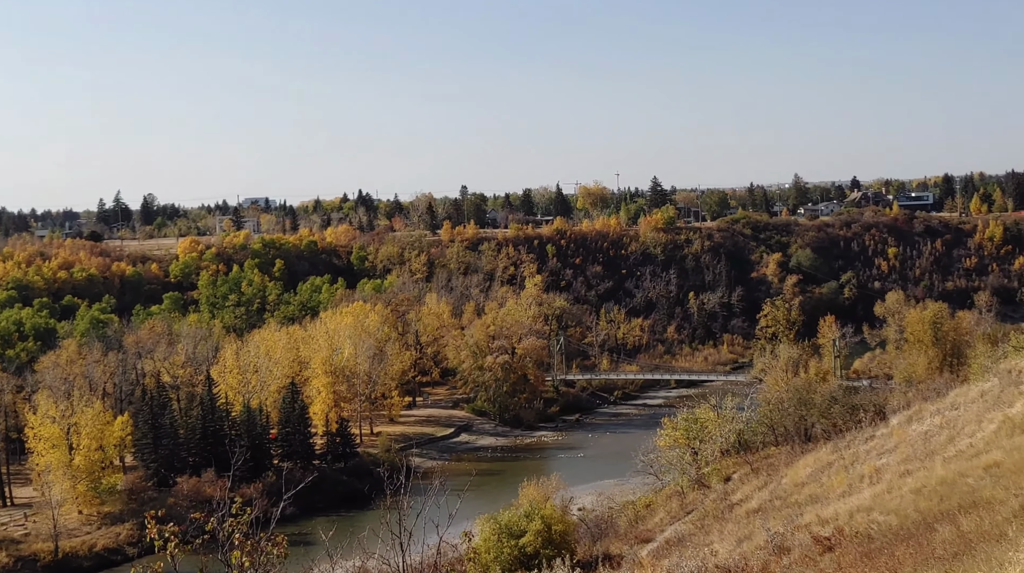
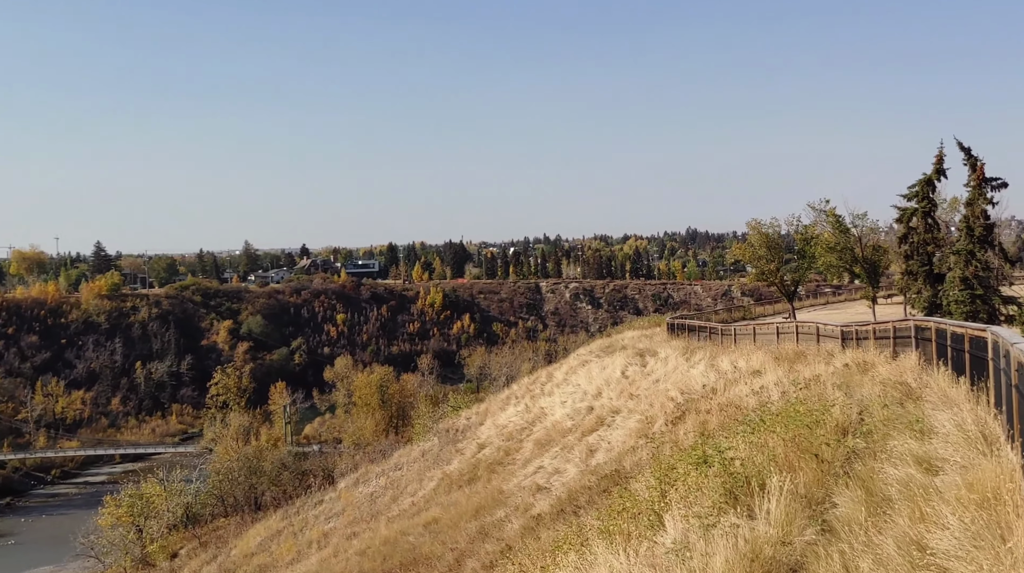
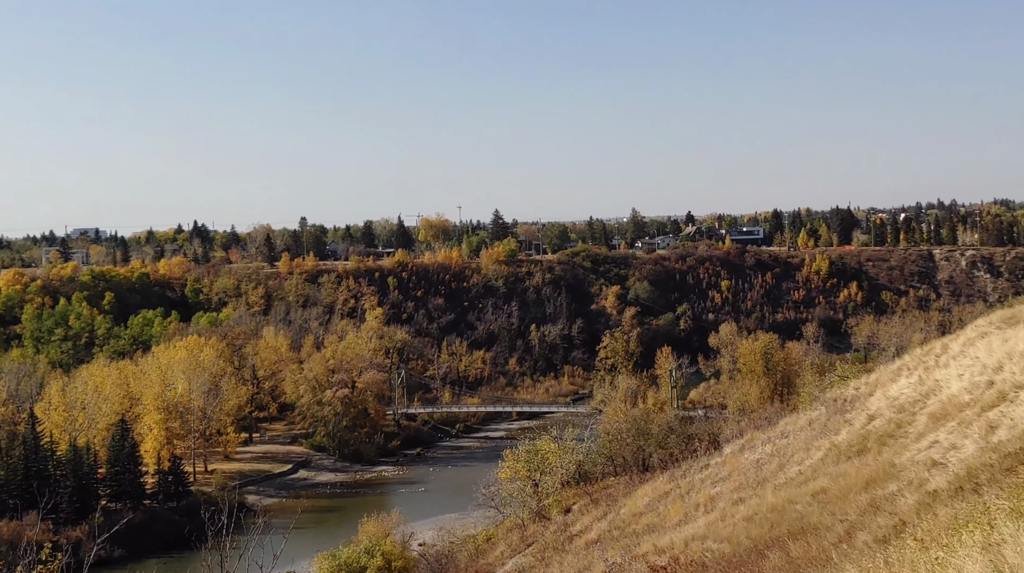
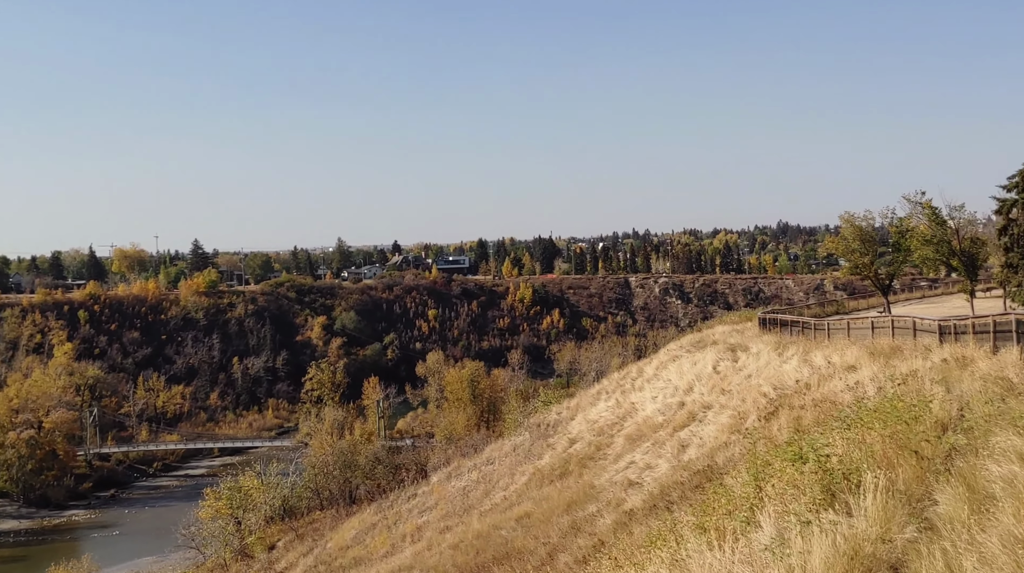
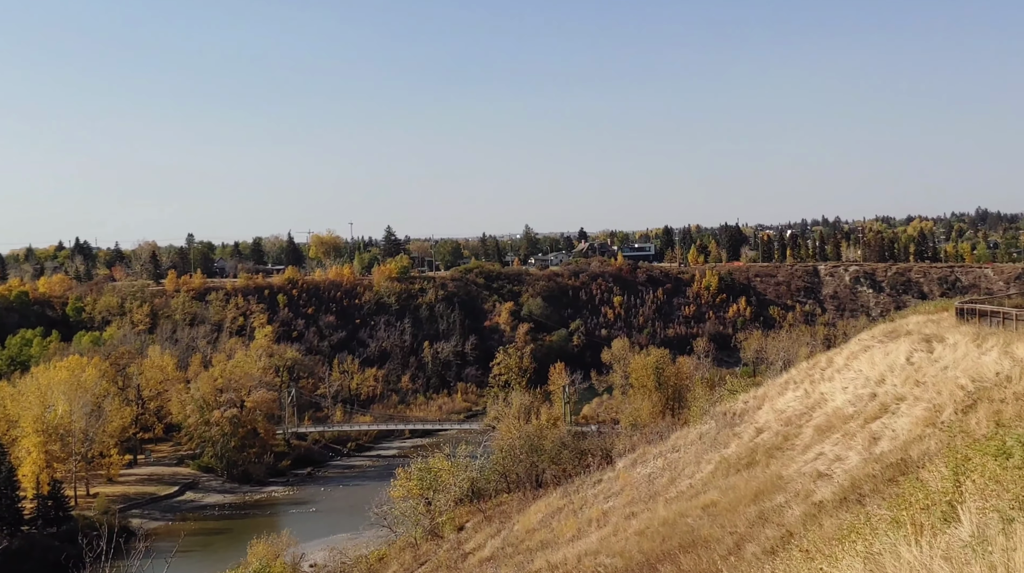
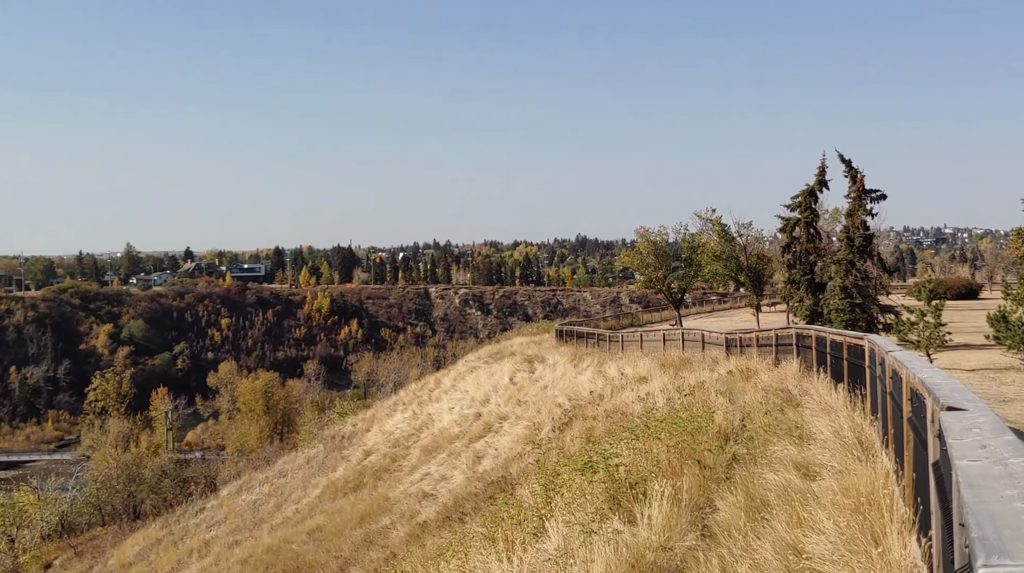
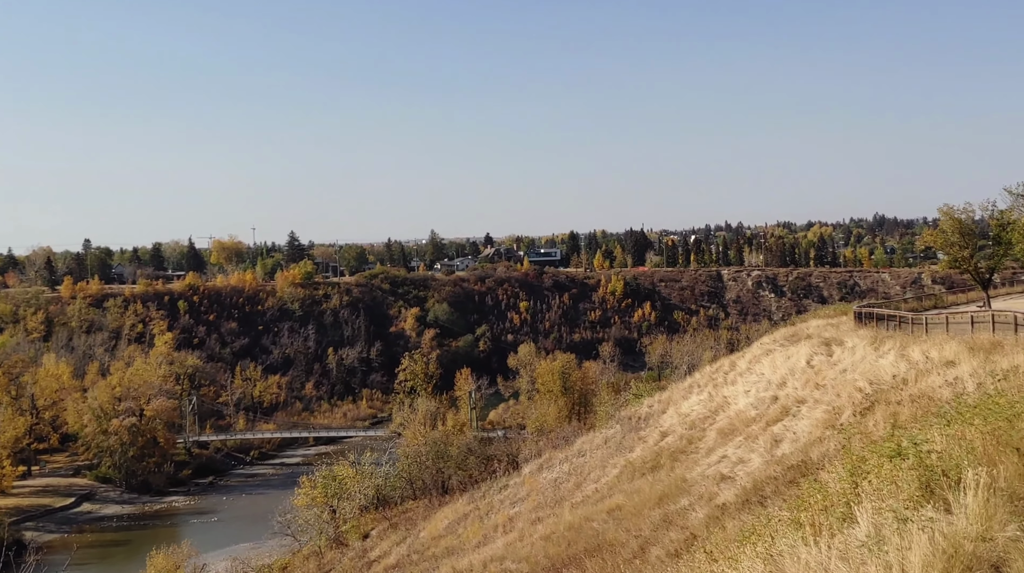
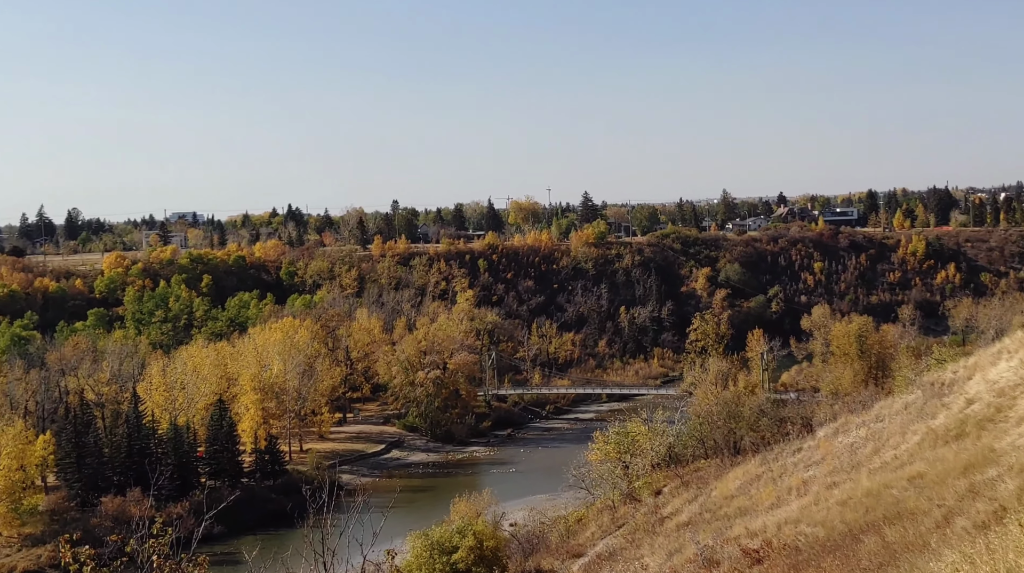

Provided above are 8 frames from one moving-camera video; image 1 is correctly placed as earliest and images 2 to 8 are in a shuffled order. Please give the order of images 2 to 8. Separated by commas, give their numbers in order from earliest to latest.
8, 3, 5, 7, 4, 2, 6
